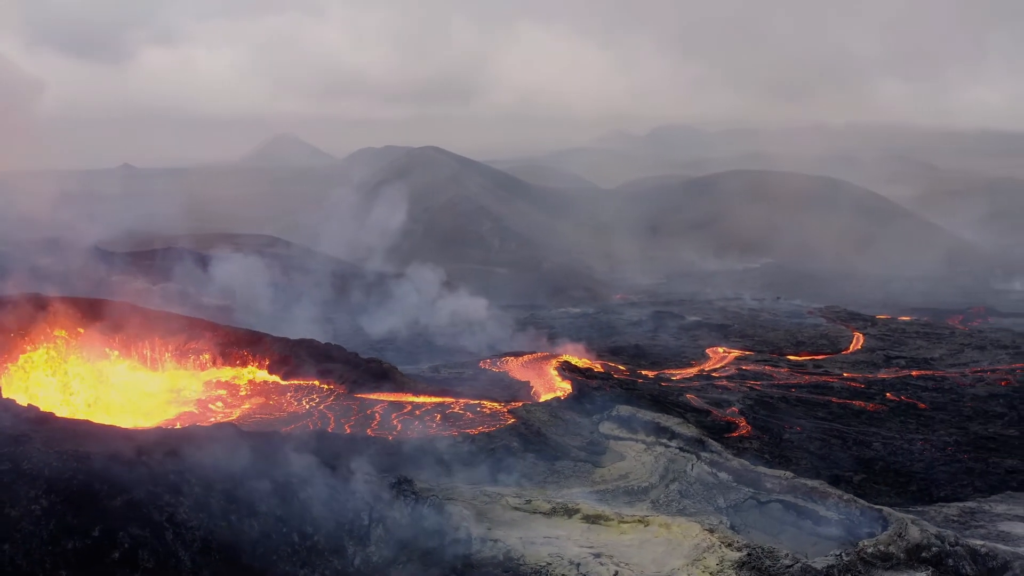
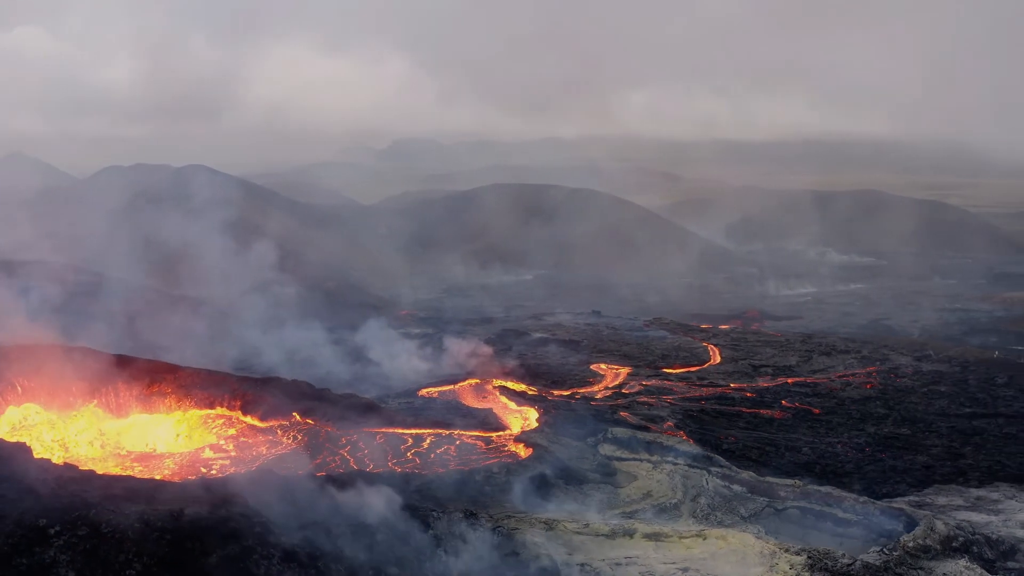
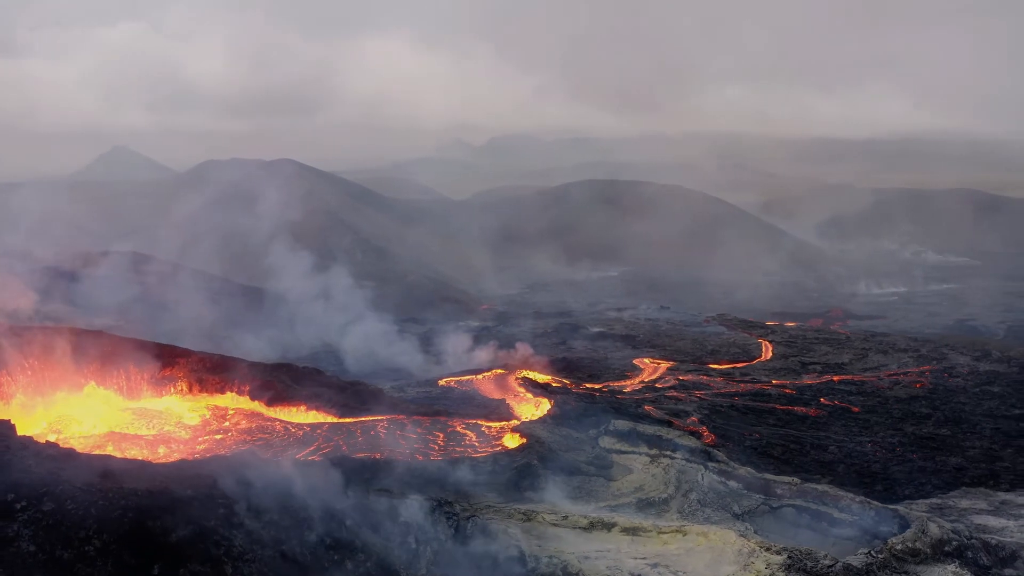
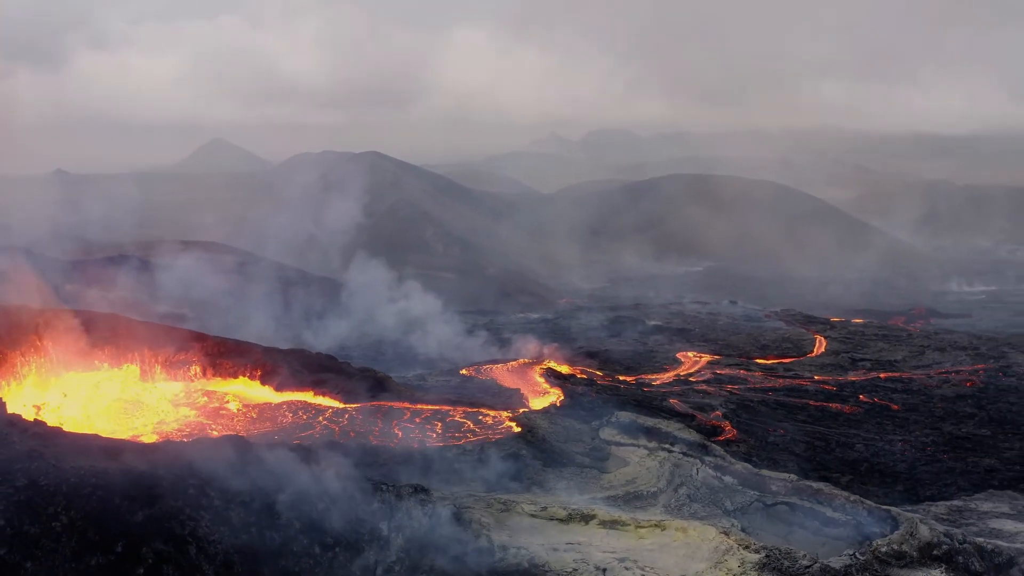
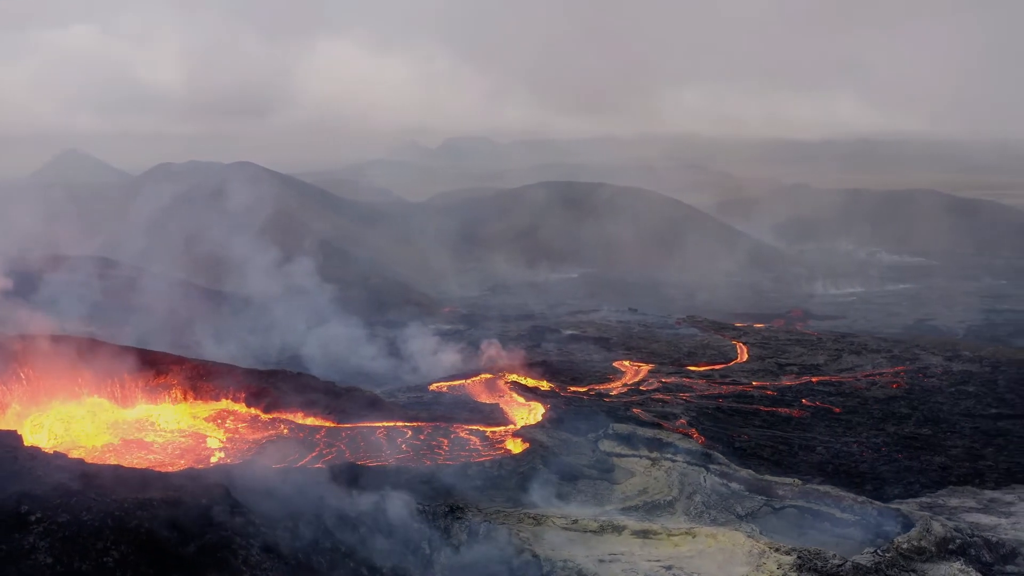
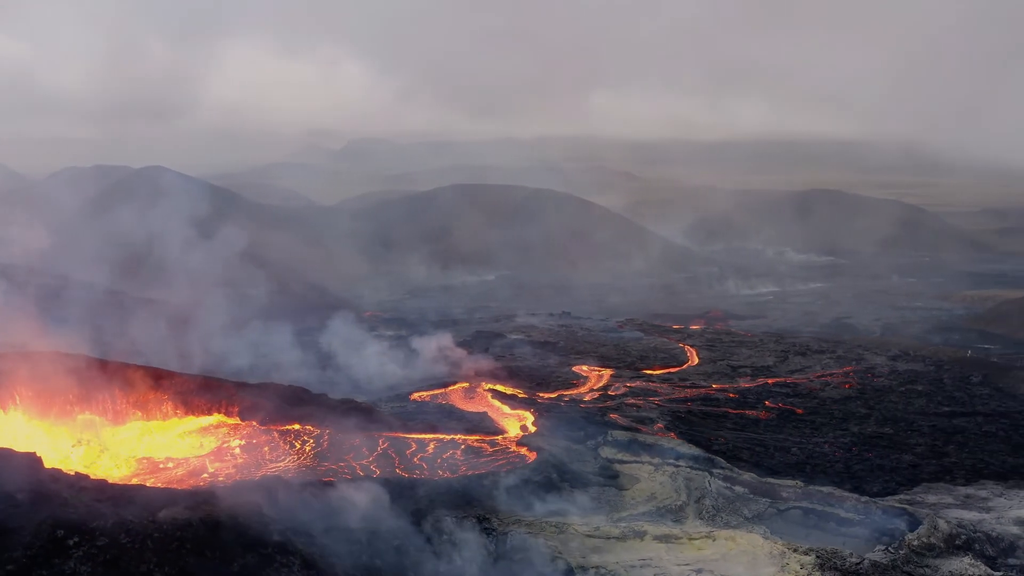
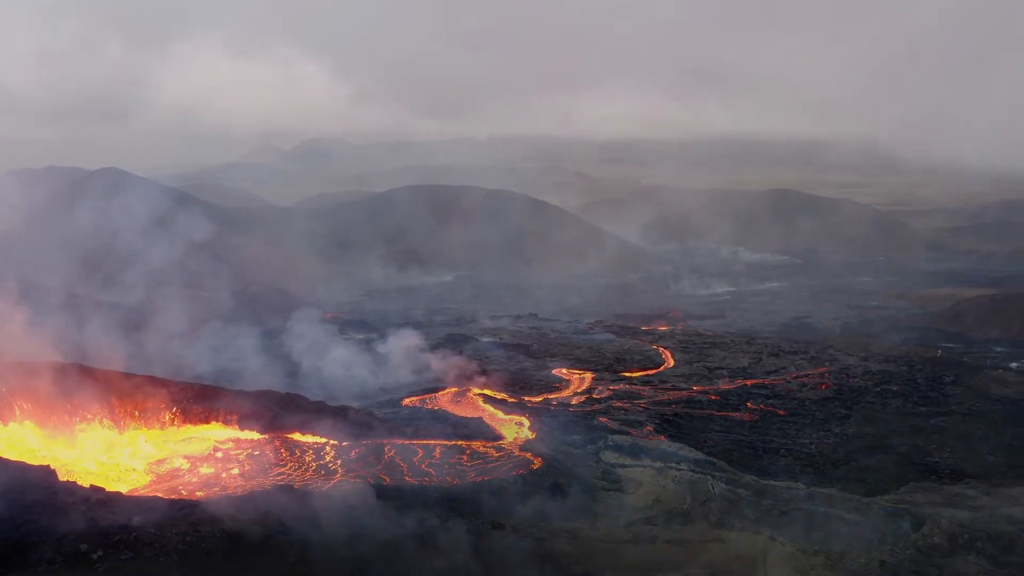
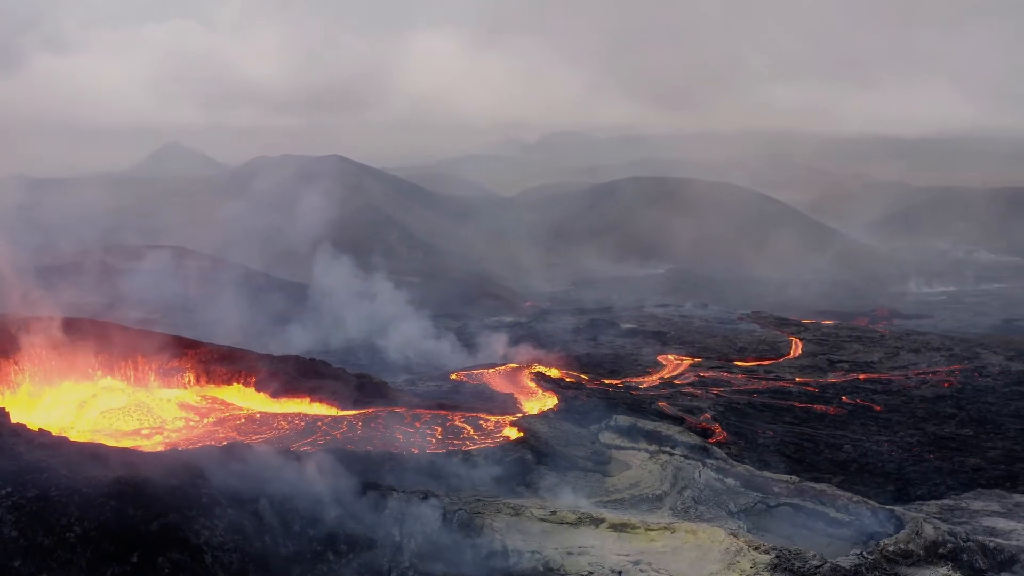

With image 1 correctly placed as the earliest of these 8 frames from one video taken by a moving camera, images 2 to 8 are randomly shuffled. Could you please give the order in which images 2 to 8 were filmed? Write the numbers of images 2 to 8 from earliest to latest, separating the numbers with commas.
4, 8, 3, 5, 2, 6, 7
